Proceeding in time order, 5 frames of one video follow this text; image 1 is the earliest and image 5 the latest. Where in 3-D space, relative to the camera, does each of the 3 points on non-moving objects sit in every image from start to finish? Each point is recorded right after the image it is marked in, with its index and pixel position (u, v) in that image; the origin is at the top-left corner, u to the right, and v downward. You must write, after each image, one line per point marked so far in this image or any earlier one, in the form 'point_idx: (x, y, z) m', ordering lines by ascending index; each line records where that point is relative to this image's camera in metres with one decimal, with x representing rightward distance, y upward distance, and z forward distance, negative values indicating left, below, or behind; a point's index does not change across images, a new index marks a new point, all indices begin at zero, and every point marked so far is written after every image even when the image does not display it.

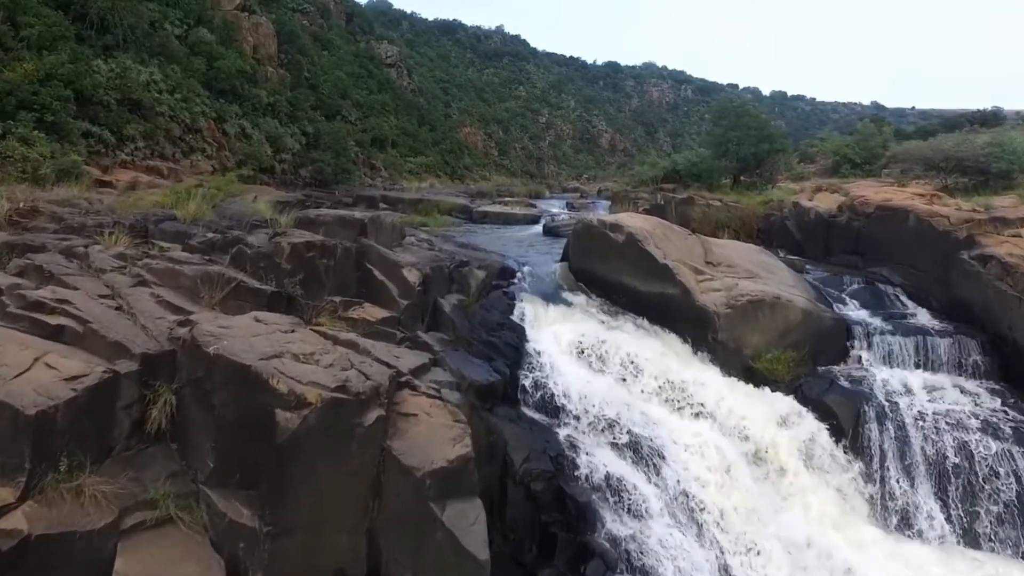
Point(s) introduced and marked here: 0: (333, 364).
0: (-1.7, -0.7, +5.9) m
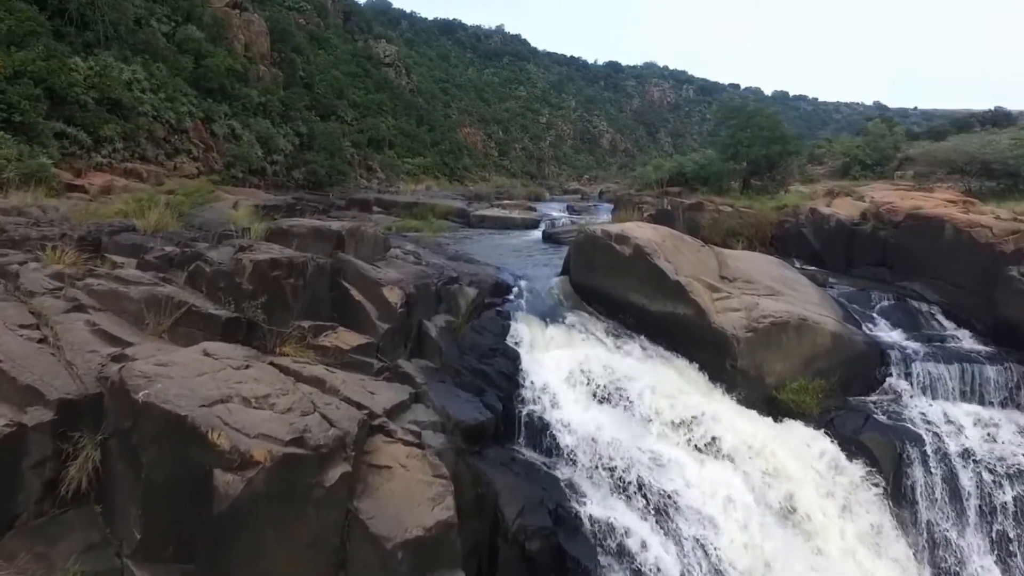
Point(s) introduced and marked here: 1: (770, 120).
0: (-1.8, -1.0, +5.0) m
1: (+7.4, +4.8, +17.9) m
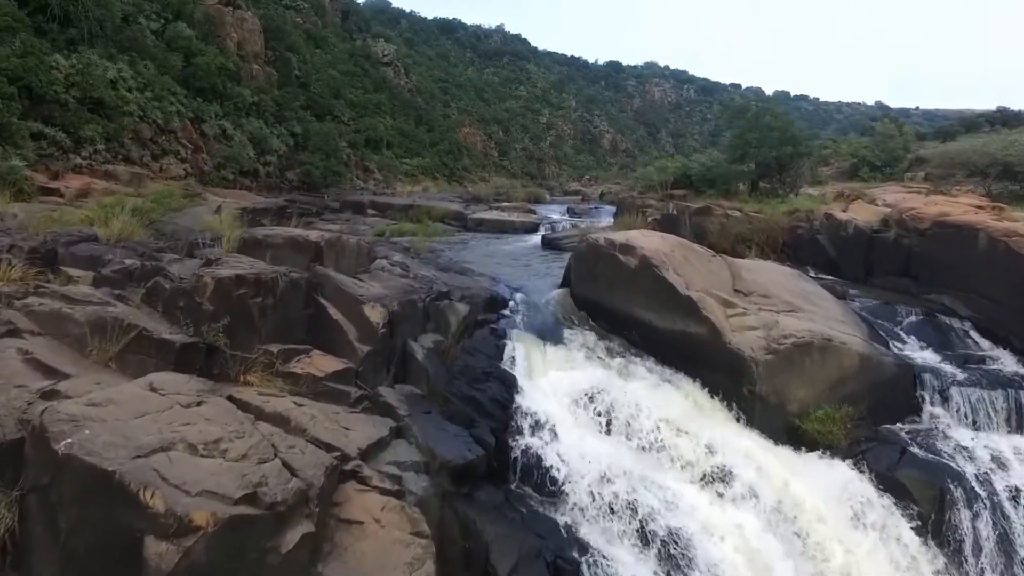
0: (-1.8, -1.2, +4.3) m
1: (+7.3, +4.6, +17.2) m
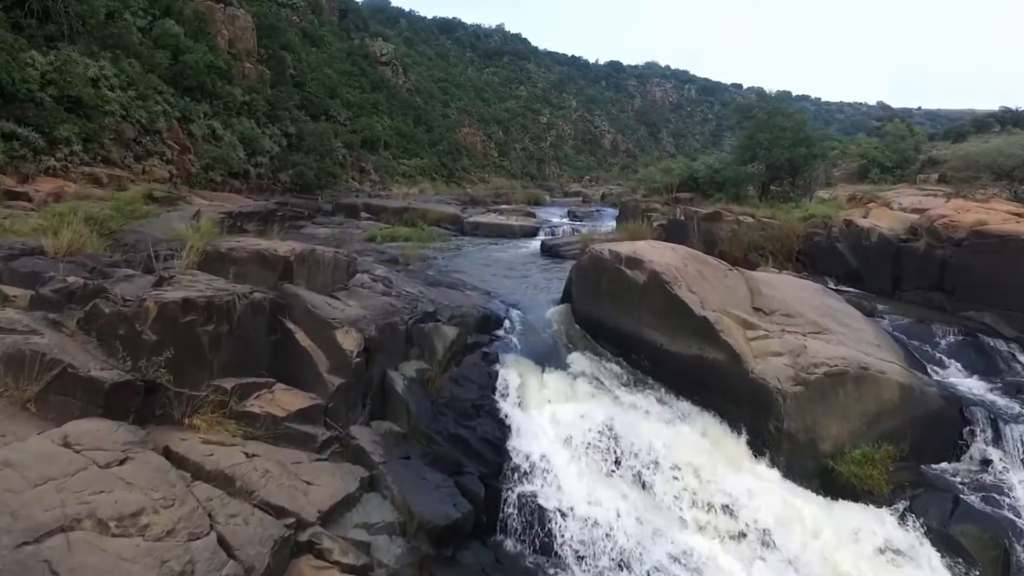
0: (-1.9, -1.4, +3.5) m
1: (+7.3, +4.4, +16.4) m
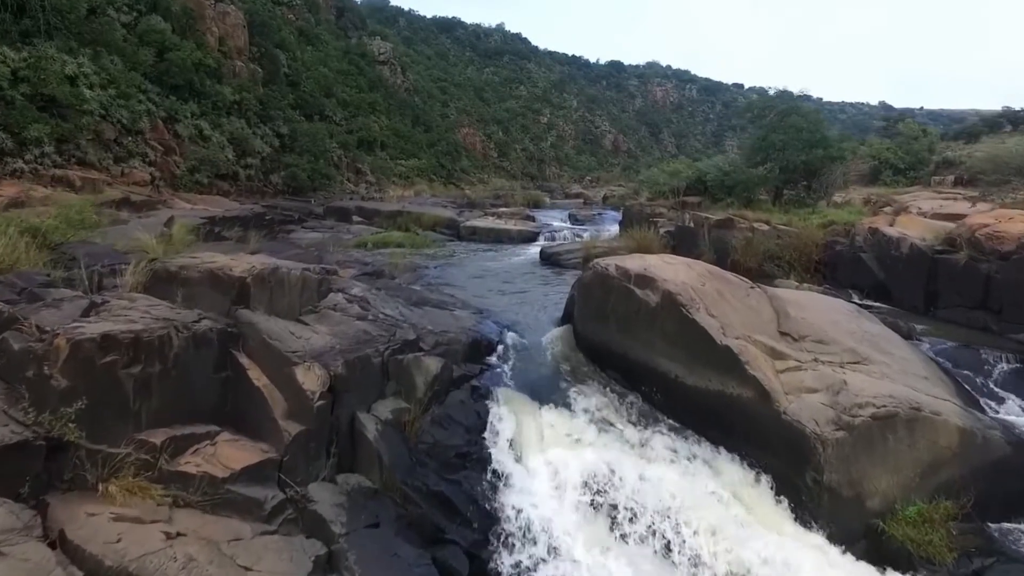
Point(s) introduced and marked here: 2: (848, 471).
0: (-2.0, -1.6, +2.6) m
1: (+7.2, +4.2, +15.5) m
2: (+2.6, -1.4, +4.9) m
